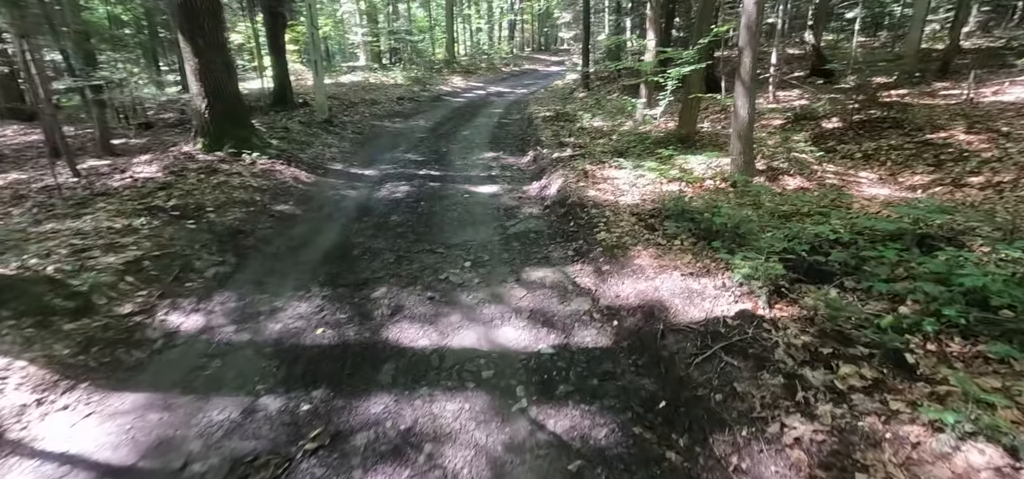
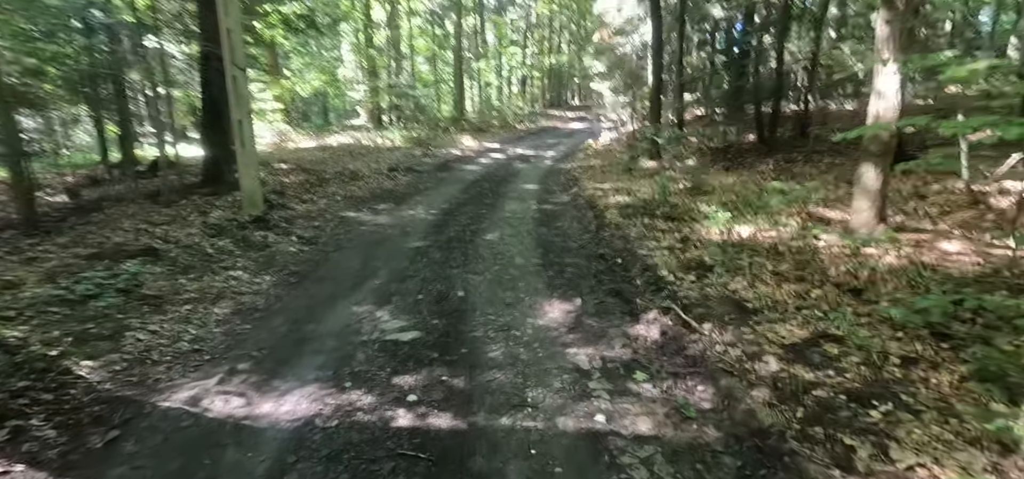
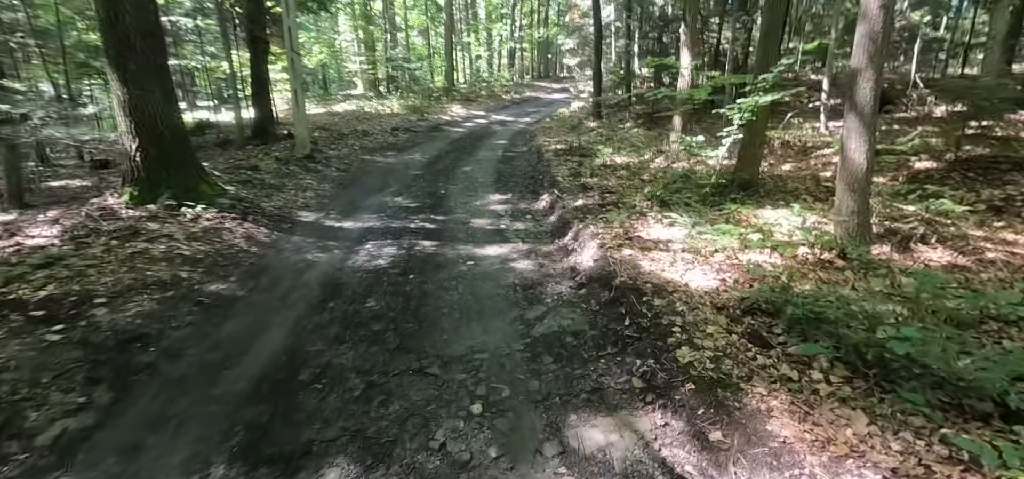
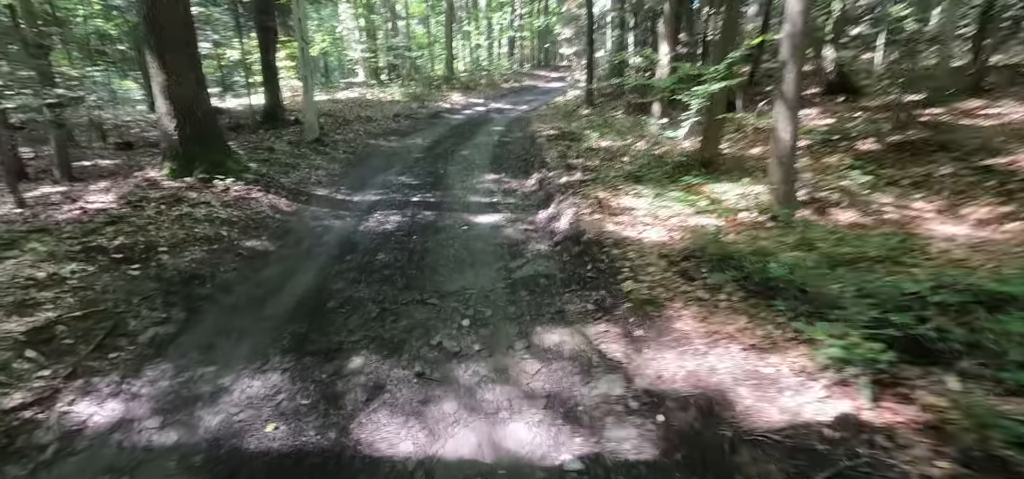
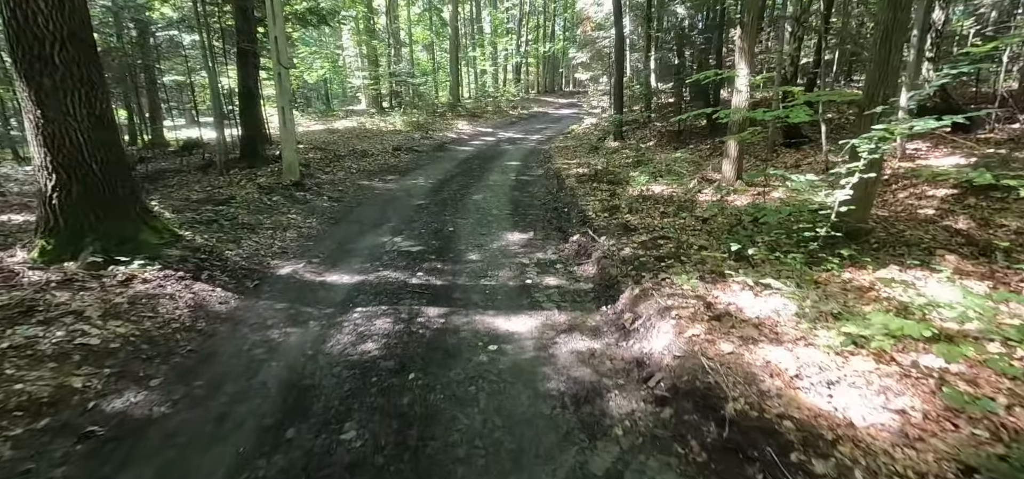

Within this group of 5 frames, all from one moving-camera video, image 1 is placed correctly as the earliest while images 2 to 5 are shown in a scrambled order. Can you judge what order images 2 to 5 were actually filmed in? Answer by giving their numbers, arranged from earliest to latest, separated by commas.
4, 3, 5, 2
